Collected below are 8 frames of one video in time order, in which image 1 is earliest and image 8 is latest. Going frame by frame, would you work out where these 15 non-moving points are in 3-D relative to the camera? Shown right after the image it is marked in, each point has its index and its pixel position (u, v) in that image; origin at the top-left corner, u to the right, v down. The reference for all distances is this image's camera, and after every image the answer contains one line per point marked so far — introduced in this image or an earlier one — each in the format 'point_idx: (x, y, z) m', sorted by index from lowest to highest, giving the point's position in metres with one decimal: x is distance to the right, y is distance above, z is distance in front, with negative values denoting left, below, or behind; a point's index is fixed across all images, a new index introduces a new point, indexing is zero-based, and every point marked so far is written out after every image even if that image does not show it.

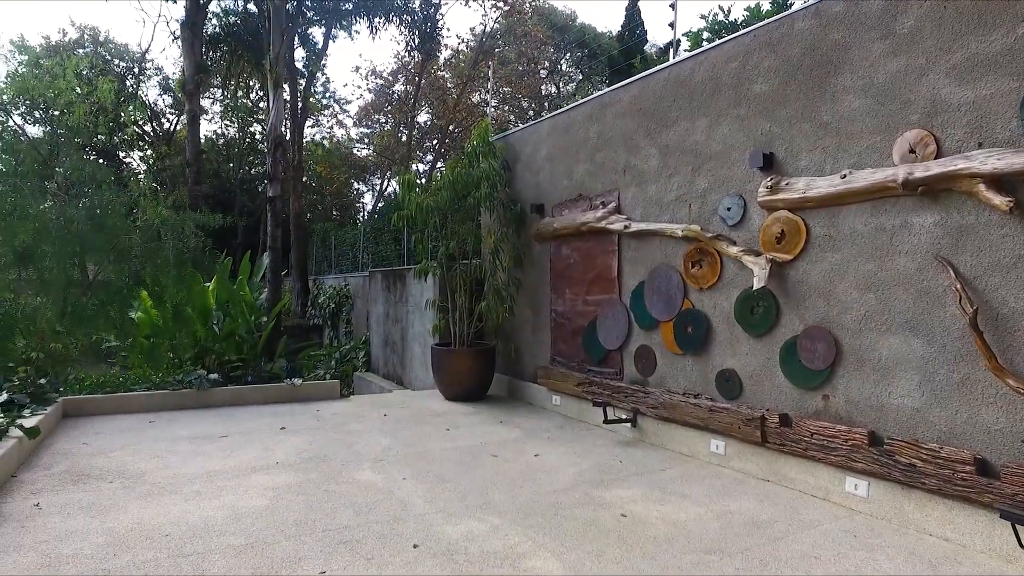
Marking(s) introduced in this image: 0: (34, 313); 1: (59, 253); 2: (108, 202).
0: (-3.1, -0.2, +4.5) m
1: (-2.9, +0.2, +4.5) m
2: (-2.7, +0.6, +4.8) m
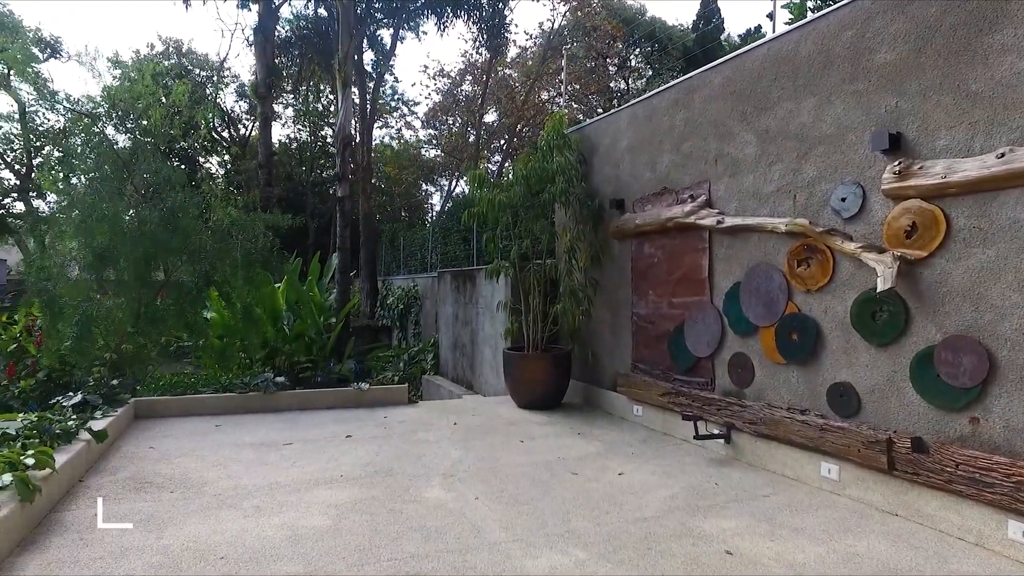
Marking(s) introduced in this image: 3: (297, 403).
0: (-2.6, -0.2, +4.5) m
1: (-2.5, +0.2, +4.6) m
2: (-2.2, +0.6, +4.8) m
3: (-1.3, -0.7, +4.1) m
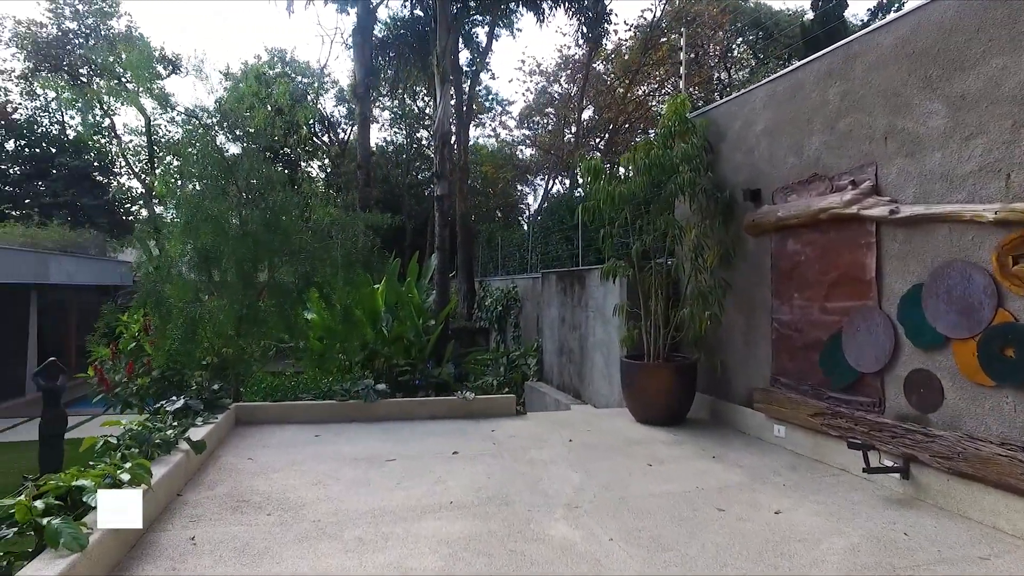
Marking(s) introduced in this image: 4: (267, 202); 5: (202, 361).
0: (-1.9, -0.2, +4.4) m
1: (-1.8, +0.2, +4.5) m
2: (-1.5, +0.6, +4.7) m
3: (-0.6, -0.7, +3.9) m
4: (-1.6, +0.6, +4.7) m
5: (-2.2, -0.5, +5.0) m
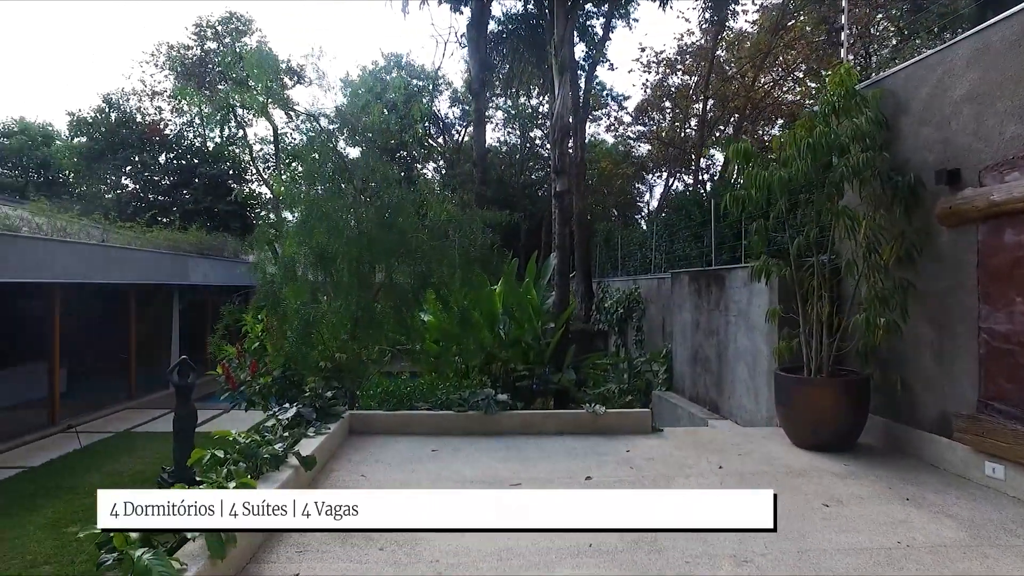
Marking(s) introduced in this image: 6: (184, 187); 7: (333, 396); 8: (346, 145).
0: (-1.1, -0.2, +4.3) m
1: (-1.0, +0.2, +4.3) m
2: (-0.7, +0.6, +4.5) m
3: (0.0, -0.7, +3.5) m
4: (-0.8, +0.6, +4.5) m
5: (-1.3, -0.5, +4.9) m
6: (-7.6, +2.3, +16.3) m
7: (-1.1, -0.7, +4.4) m
8: (-1.2, +1.0, +4.8) m
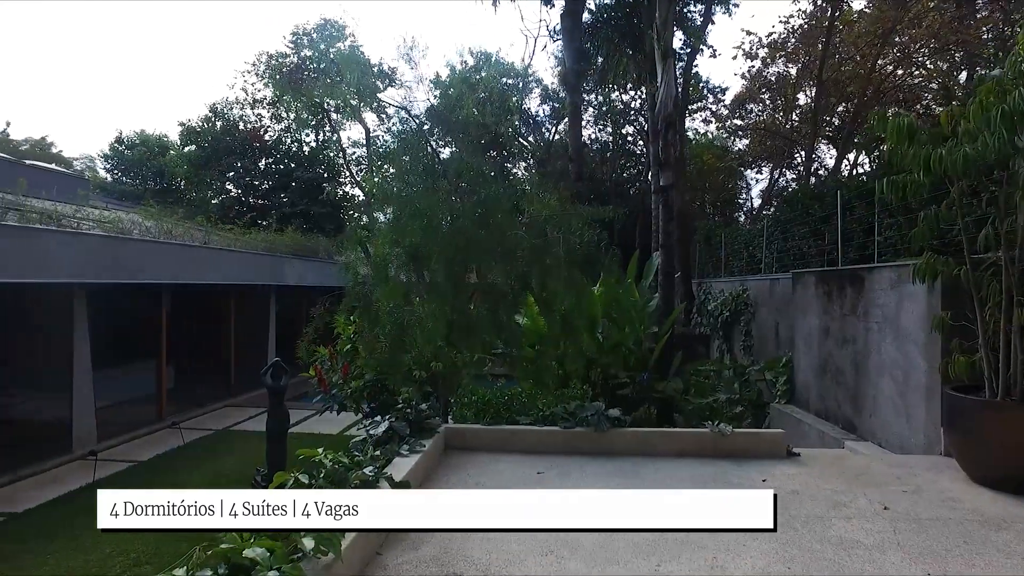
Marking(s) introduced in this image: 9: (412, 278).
0: (-0.5, -0.2, +4.1) m
1: (-0.4, +0.2, +4.1) m
2: (-0.1, +0.6, +4.2) m
3: (+0.5, -0.7, +3.1) m
4: (-0.2, +0.6, +4.2) m
5: (-0.7, -0.5, +4.6) m
6: (-5.5, +2.3, +16.7) m
7: (-0.5, -0.7, +4.2) m
8: (-0.5, +1.0, +4.5) m
9: (-0.6, +0.1, +4.1) m
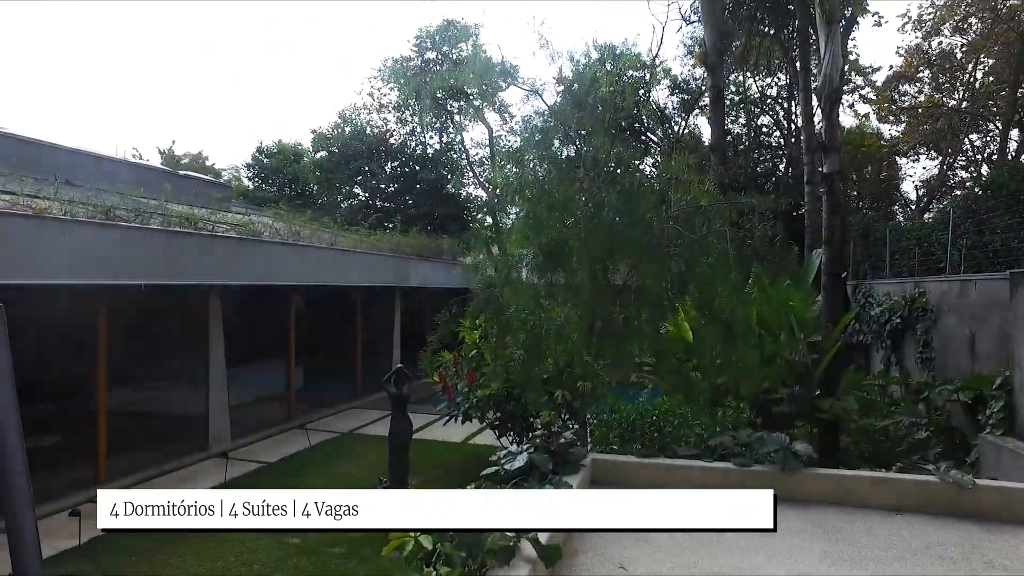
0: (+0.2, -0.2, +3.5) m
1: (+0.4, +0.2, +3.5) m
2: (+0.7, +0.5, +3.6) m
3: (+1.1, -0.7, +2.4) m
4: (+0.6, +0.5, +3.6) m
5: (+0.2, -0.5, +4.1) m
6: (-2.5, +2.3, +16.8) m
7: (+0.3, -0.7, +3.7) m
8: (+0.3, +1.0, +4.0) m
9: (+0.2, 0.0, +3.6) m
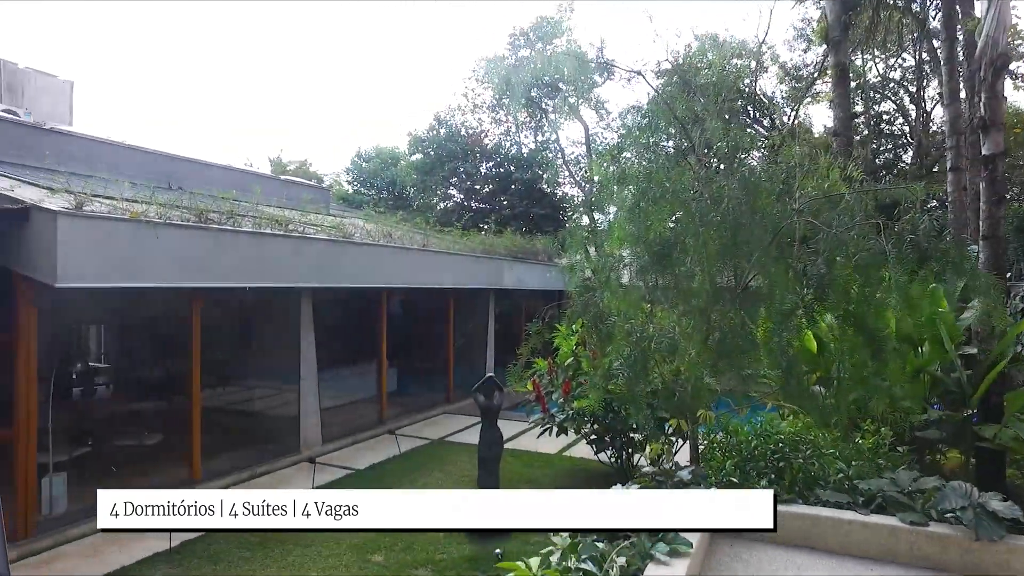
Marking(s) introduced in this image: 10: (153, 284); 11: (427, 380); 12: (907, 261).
0: (+0.6, -0.2, +3.0) m
1: (+0.8, +0.2, +2.9) m
2: (+1.1, +0.5, +3.0) m
3: (+1.4, -0.7, +1.8) m
4: (+1.0, +0.5, +3.1) m
5: (+0.7, -0.6, +3.6) m
6: (-0.3, +2.2, +16.5) m
7: (+0.7, -0.7, +3.1) m
8: (+0.8, +0.9, +3.4) m
9: (+0.6, 0.0, +3.1) m
10: (-3.0, 0.0, +5.9) m
11: (-1.4, -1.4, +11.0) m
12: (+1.6, +0.2, +3.0) m
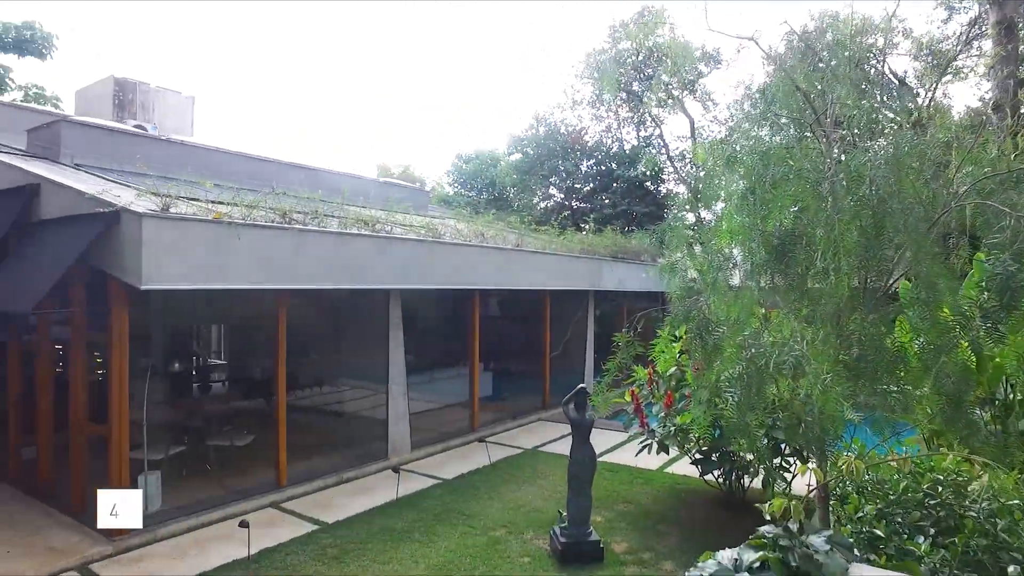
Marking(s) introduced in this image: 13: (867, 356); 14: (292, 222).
0: (+0.9, -0.2, +2.3) m
1: (+1.0, +0.1, +2.3) m
2: (+1.4, +0.5, +2.3) m
3: (+1.5, -0.7, +1.0) m
4: (+1.3, +0.5, +2.4) m
5: (+1.0, -0.6, +2.9) m
6: (+2.0, +2.2, +15.9) m
7: (+1.0, -0.7, +2.4) m
8: (+1.2, +0.9, +2.8) m
9: (+0.9, 0.0, +2.4) m
10: (-2.3, 0.0, +5.8) m
11: (+0.1, -1.4, +10.5) m
12: (+1.9, +0.2, +2.2) m
13: (+1.3, -0.2, +2.3) m
14: (-2.0, +0.6, +6.5) m
